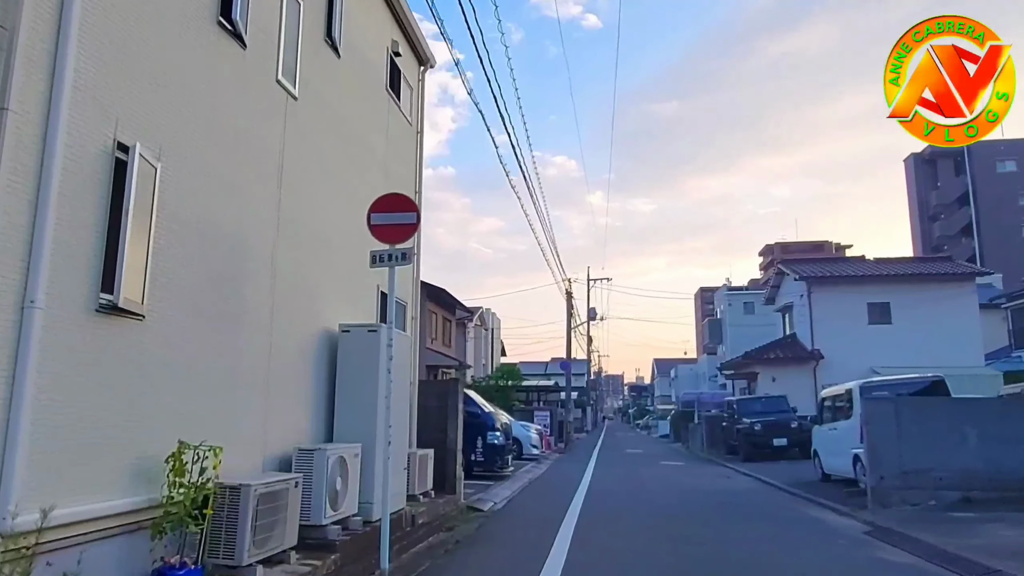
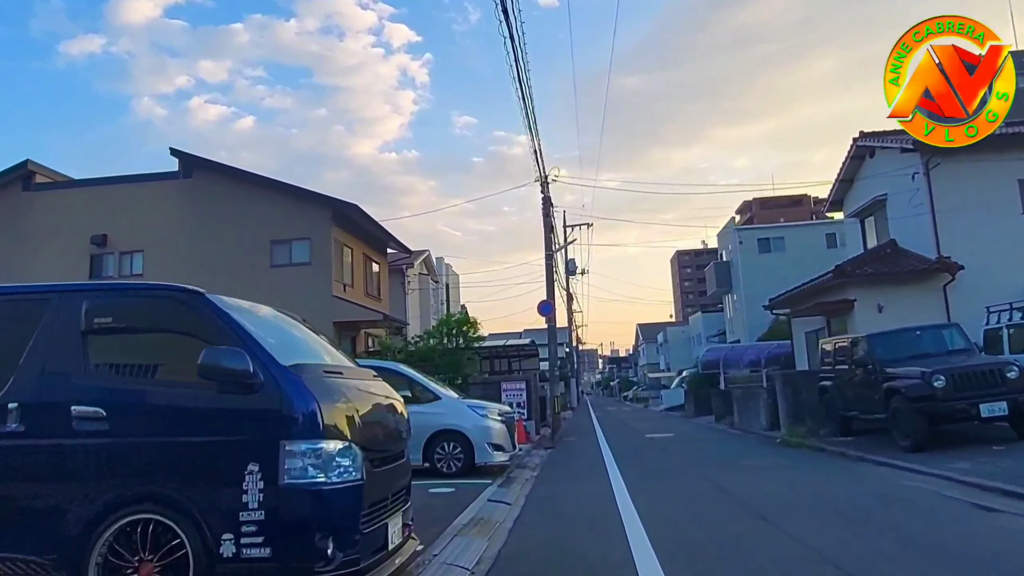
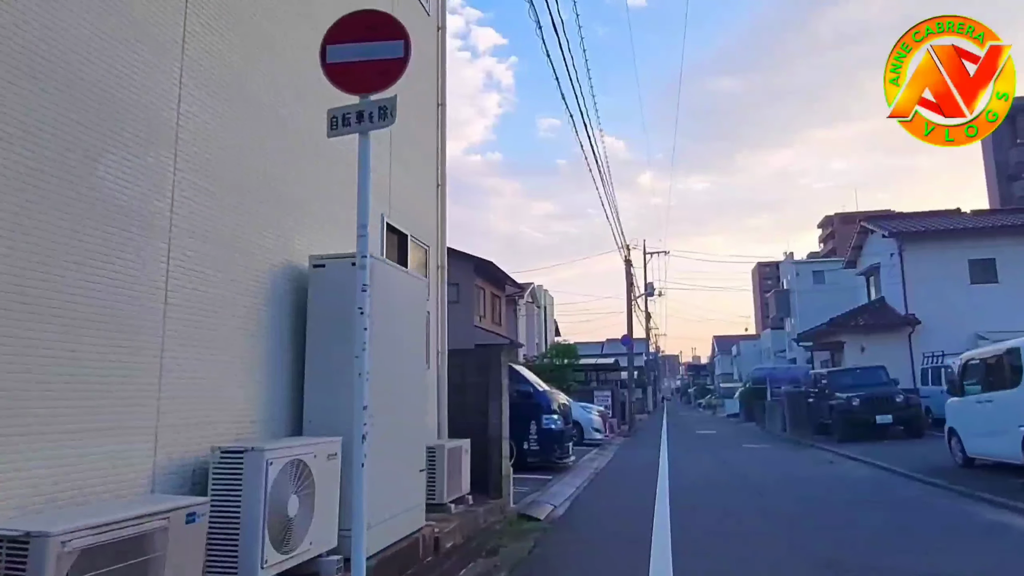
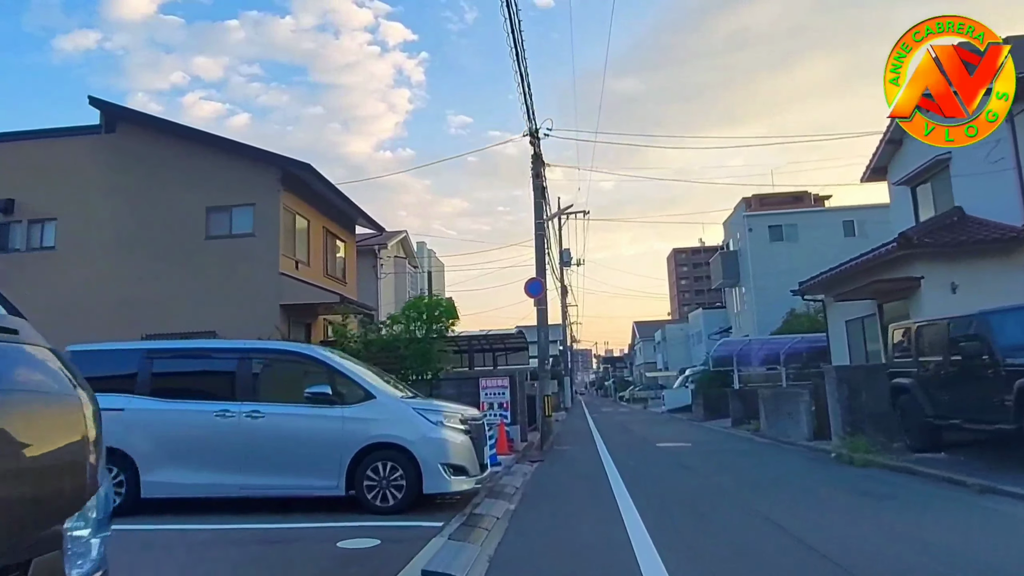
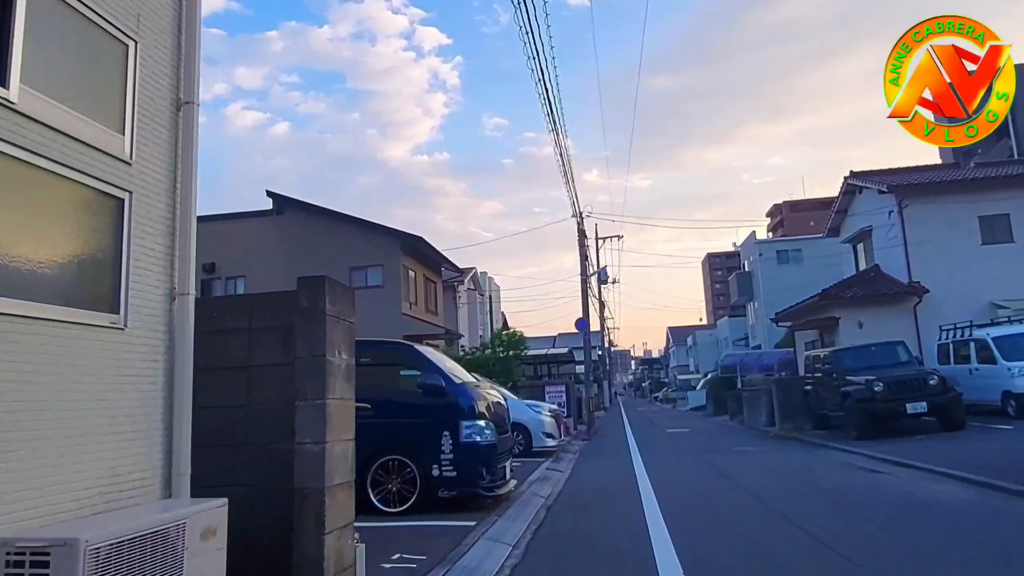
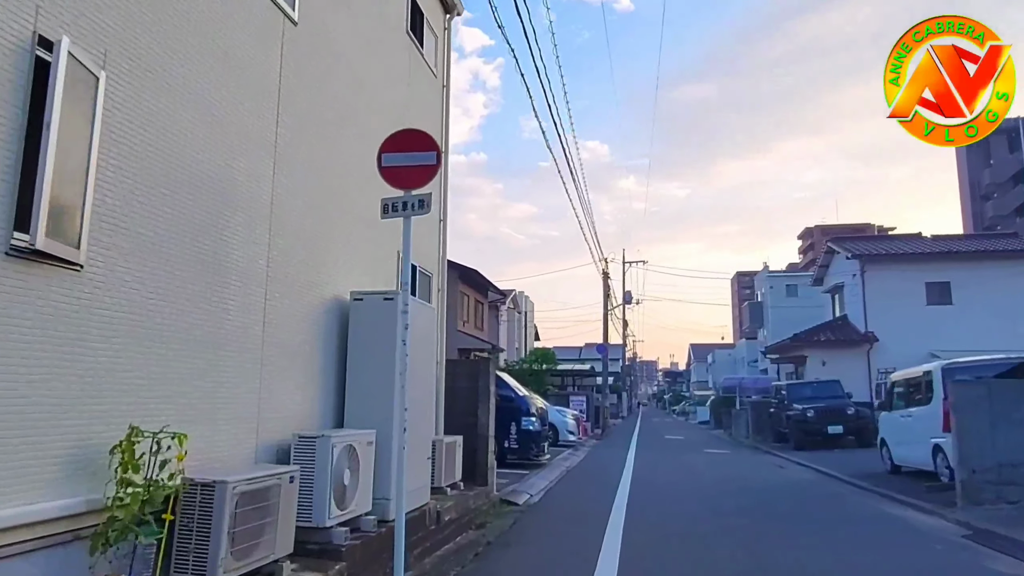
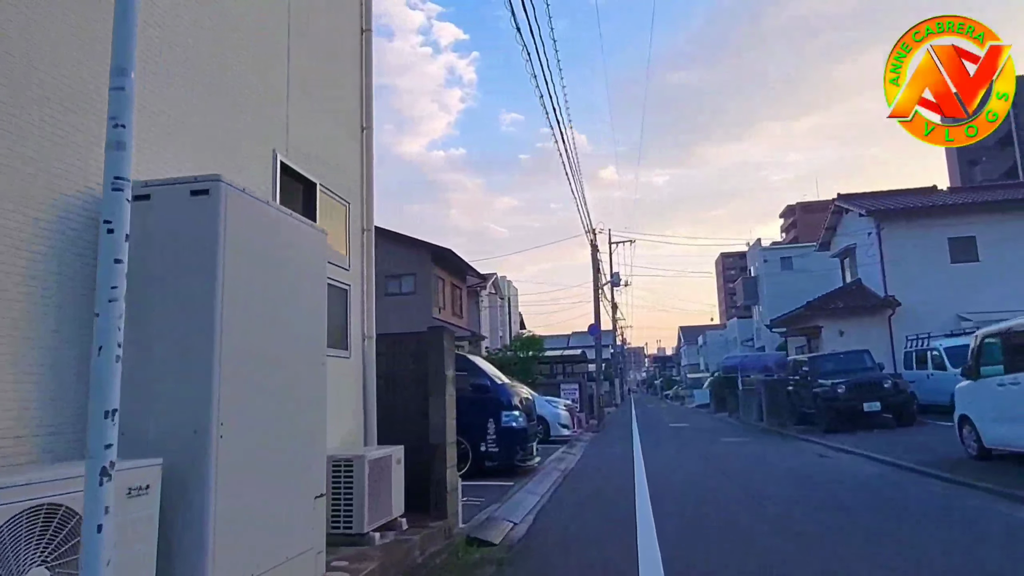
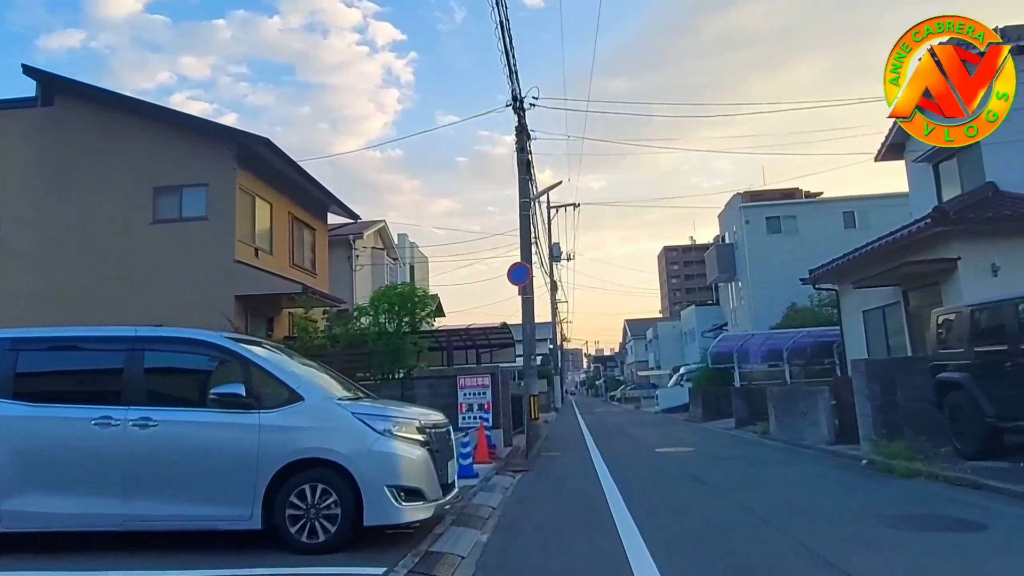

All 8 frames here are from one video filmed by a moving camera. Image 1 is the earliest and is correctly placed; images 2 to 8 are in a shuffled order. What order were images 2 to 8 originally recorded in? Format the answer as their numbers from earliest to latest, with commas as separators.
6, 3, 7, 5, 2, 4, 8
